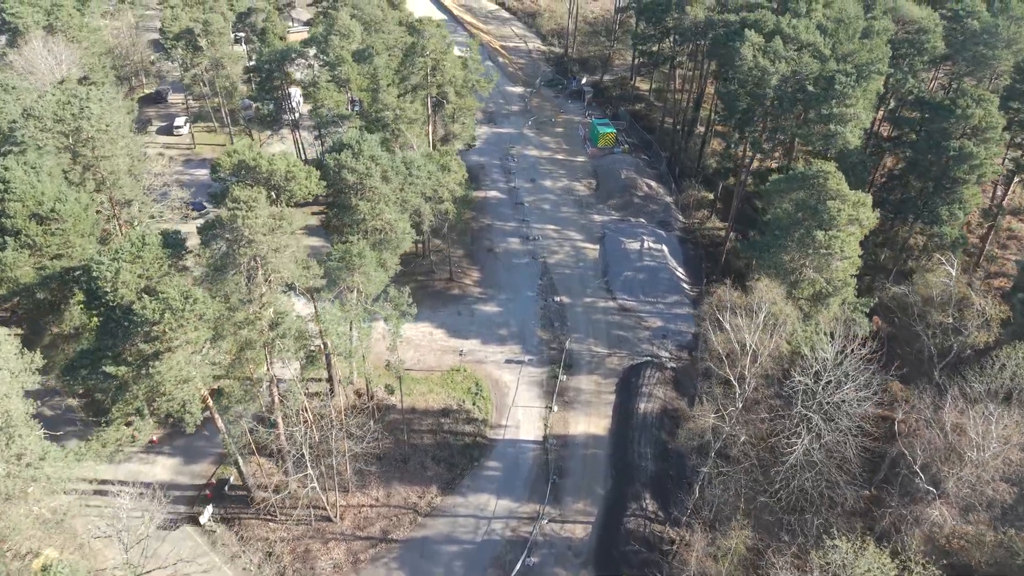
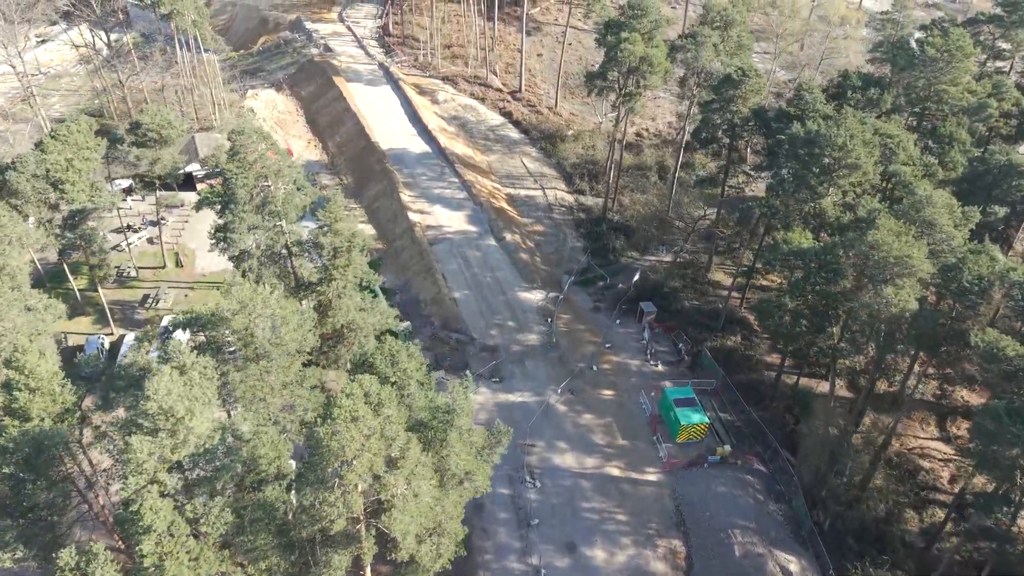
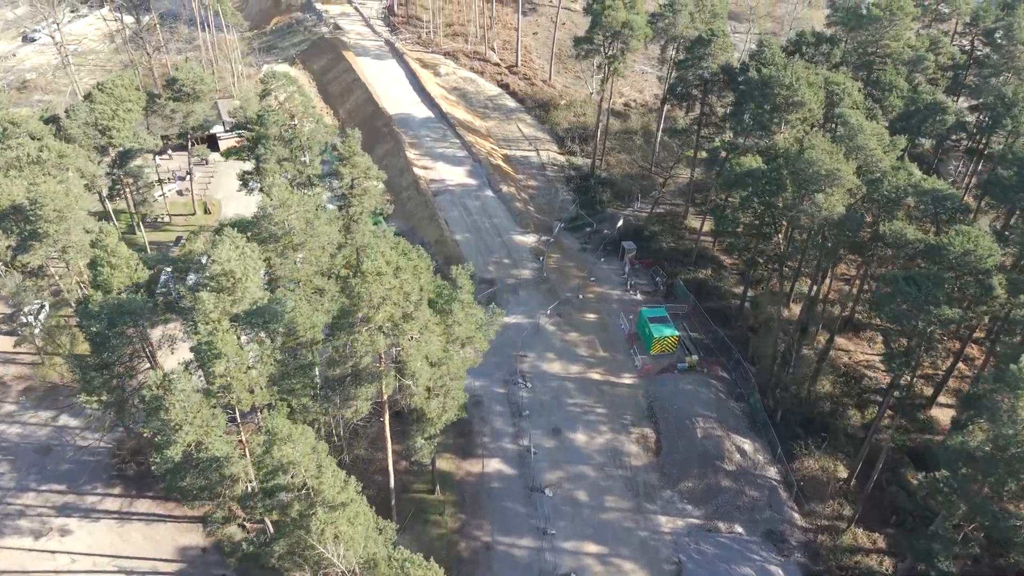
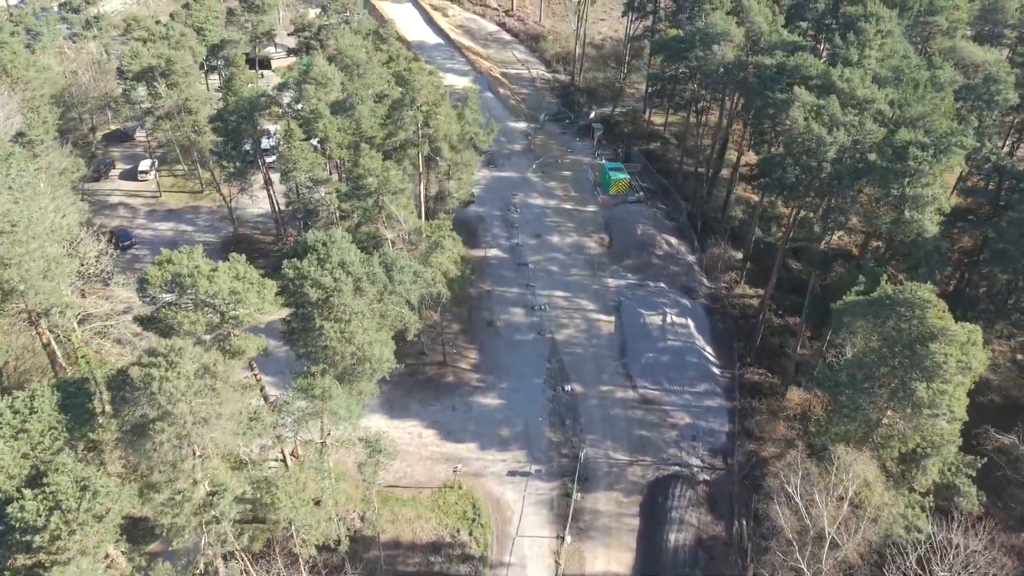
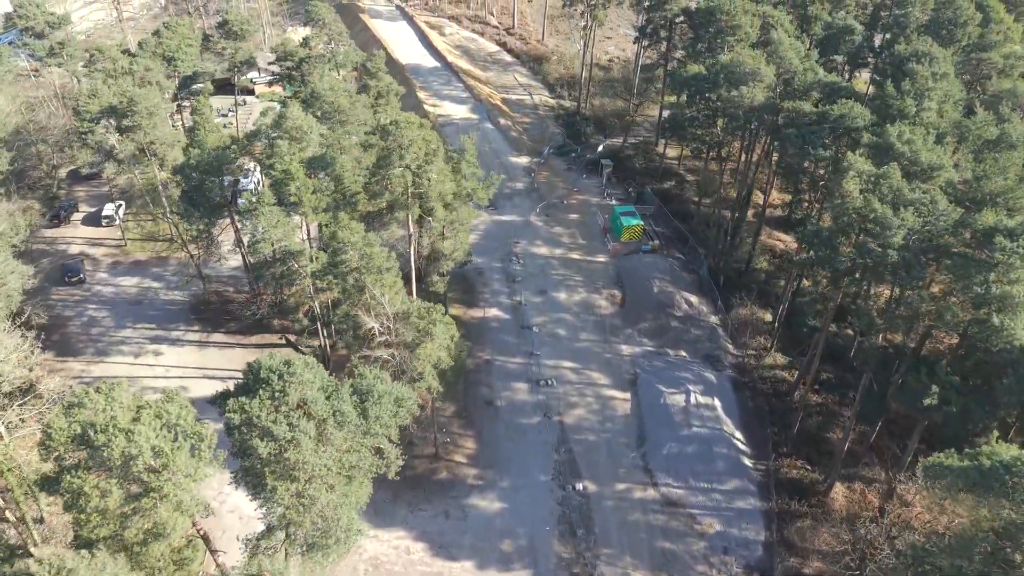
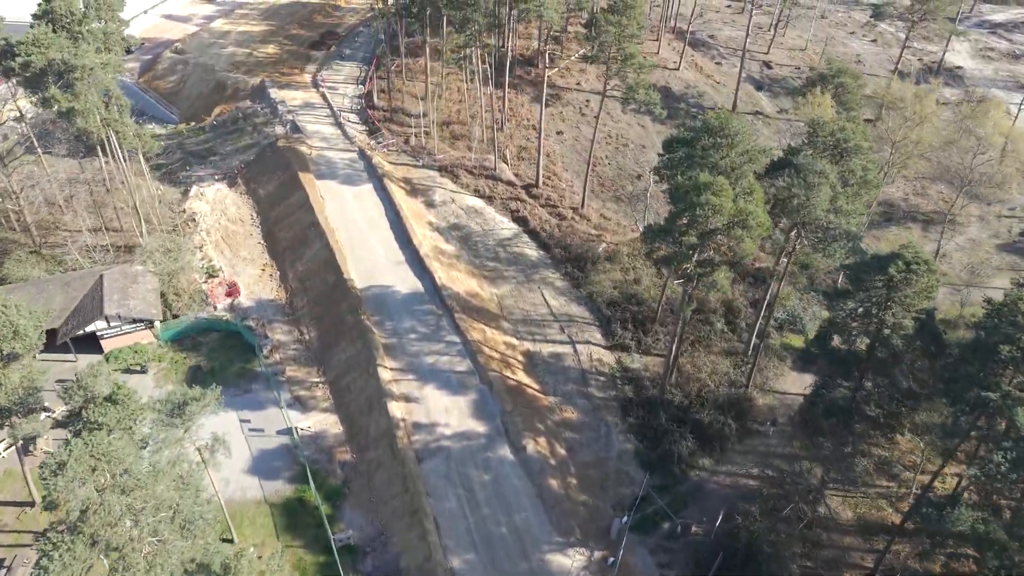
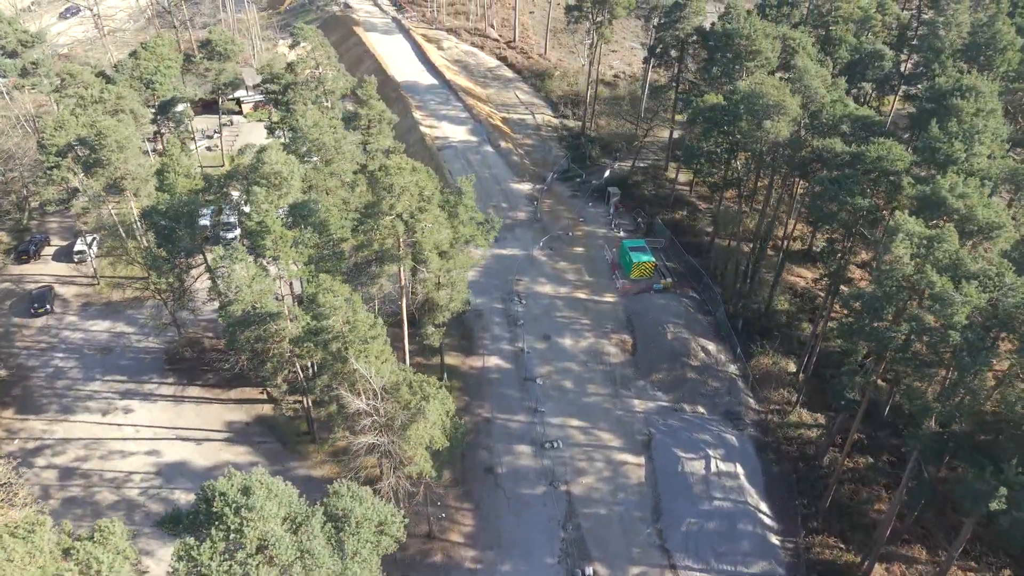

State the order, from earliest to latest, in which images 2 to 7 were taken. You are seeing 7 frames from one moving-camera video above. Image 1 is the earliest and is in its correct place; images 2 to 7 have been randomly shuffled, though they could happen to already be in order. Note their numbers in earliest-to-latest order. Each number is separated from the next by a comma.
4, 5, 7, 3, 2, 6
